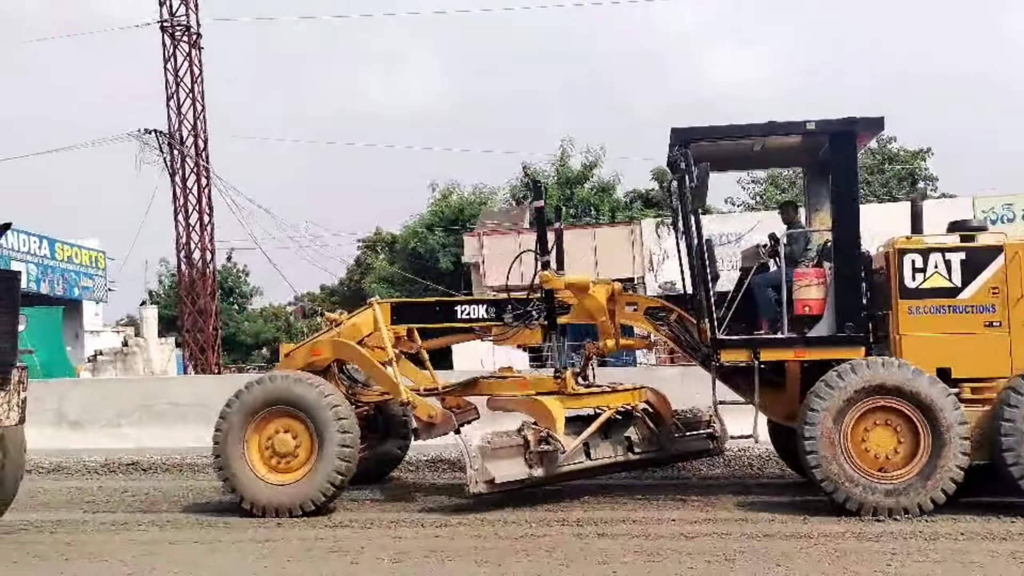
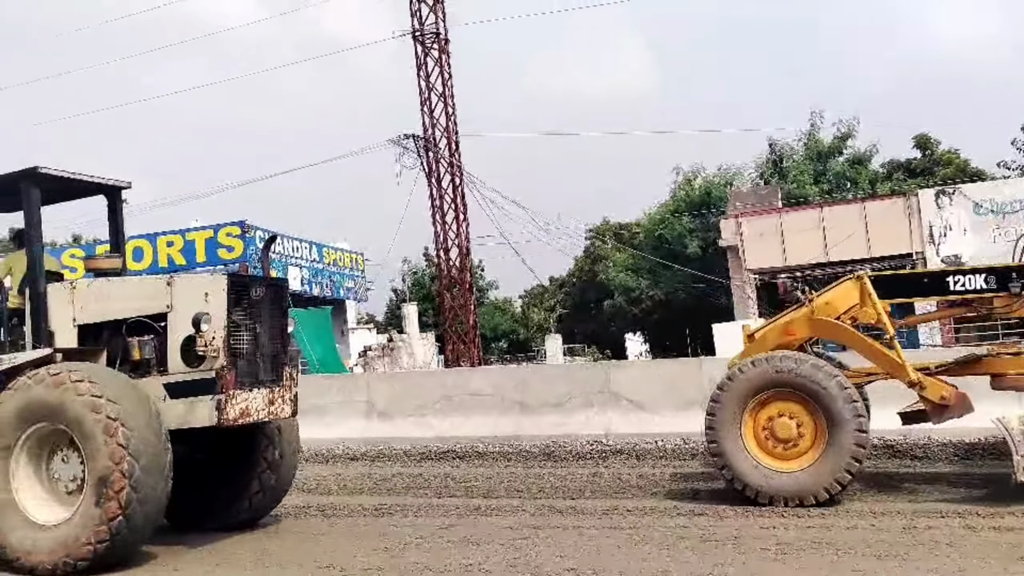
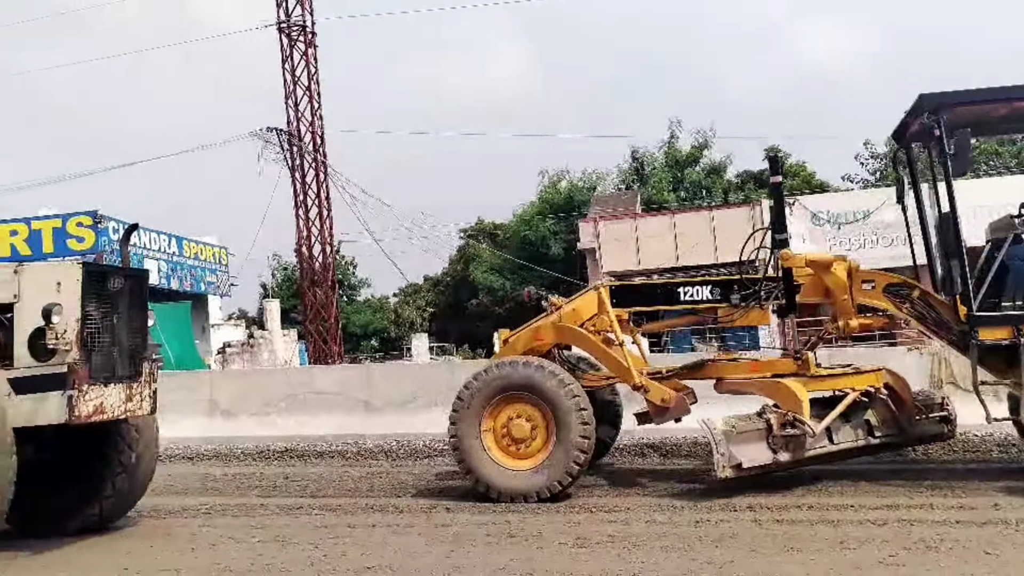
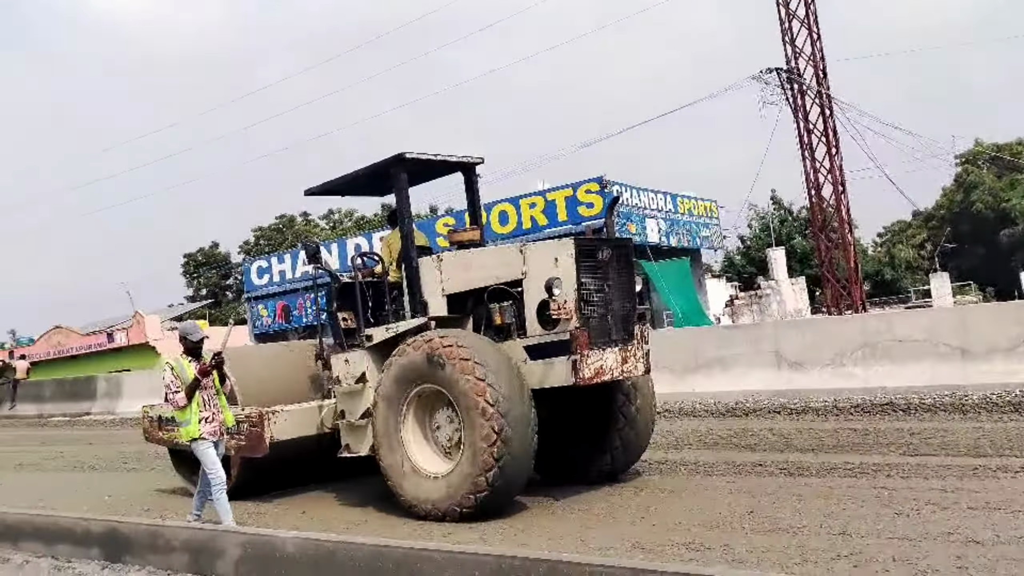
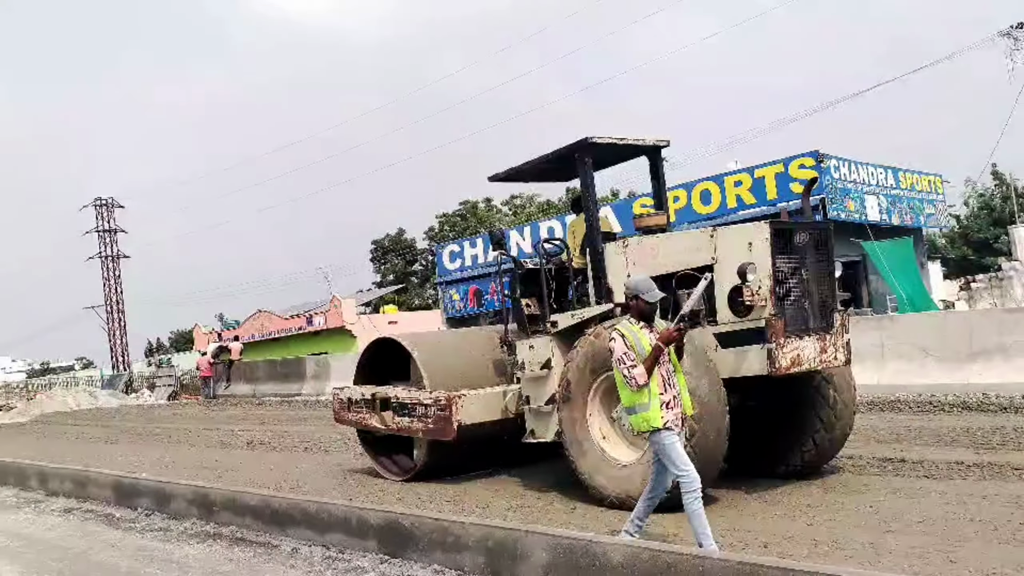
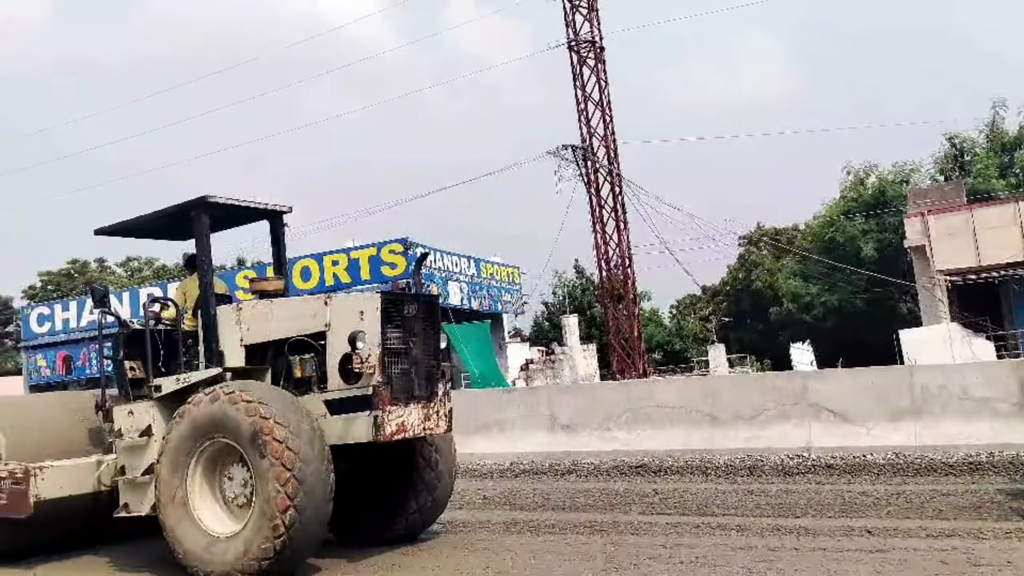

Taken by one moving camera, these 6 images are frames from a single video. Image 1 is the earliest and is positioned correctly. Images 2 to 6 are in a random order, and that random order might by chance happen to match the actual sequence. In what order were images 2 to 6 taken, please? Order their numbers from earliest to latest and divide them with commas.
3, 2, 6, 4, 5
